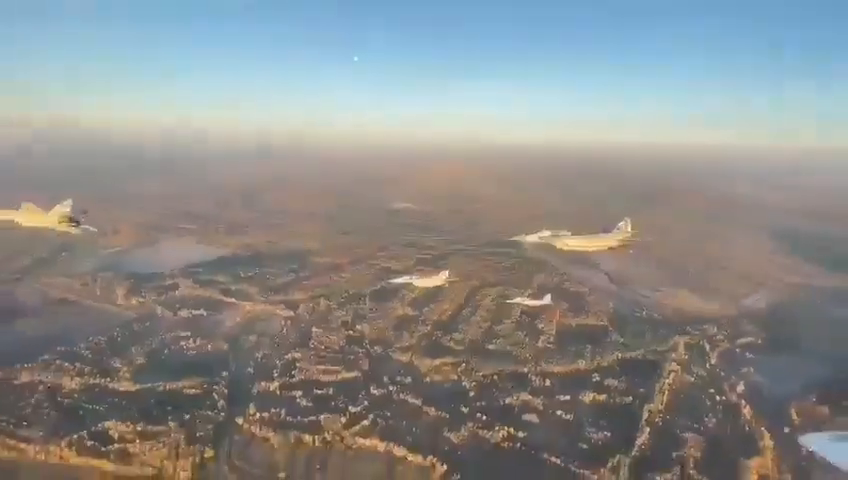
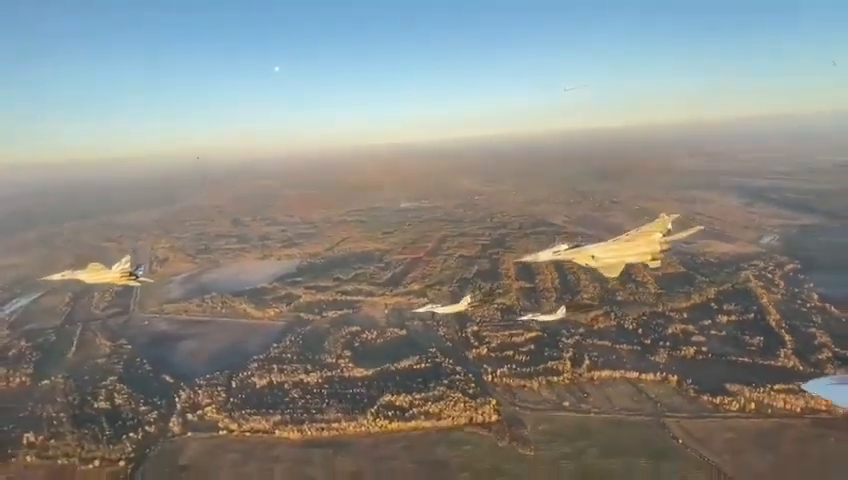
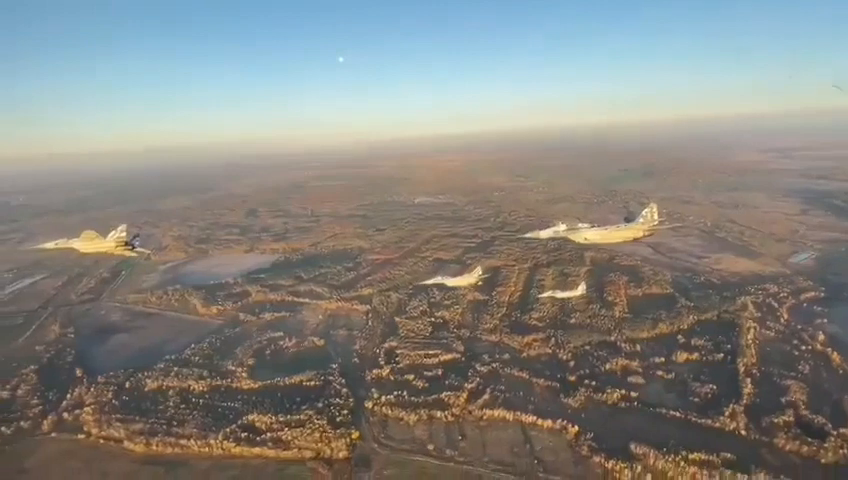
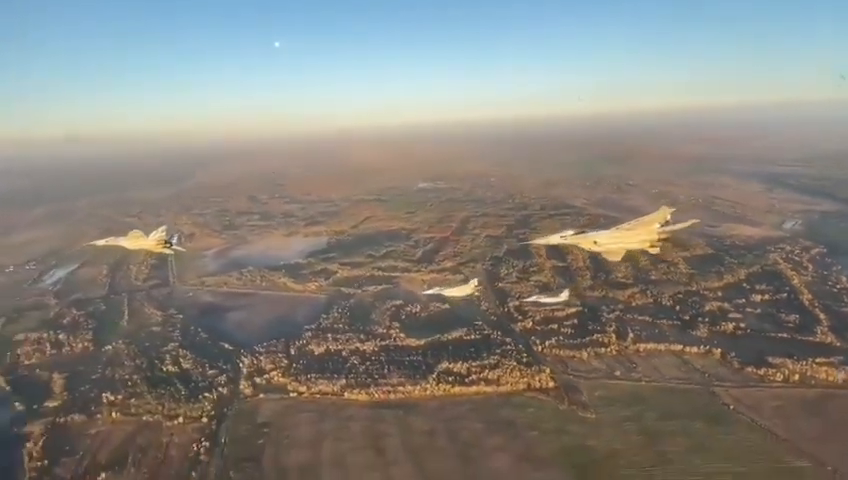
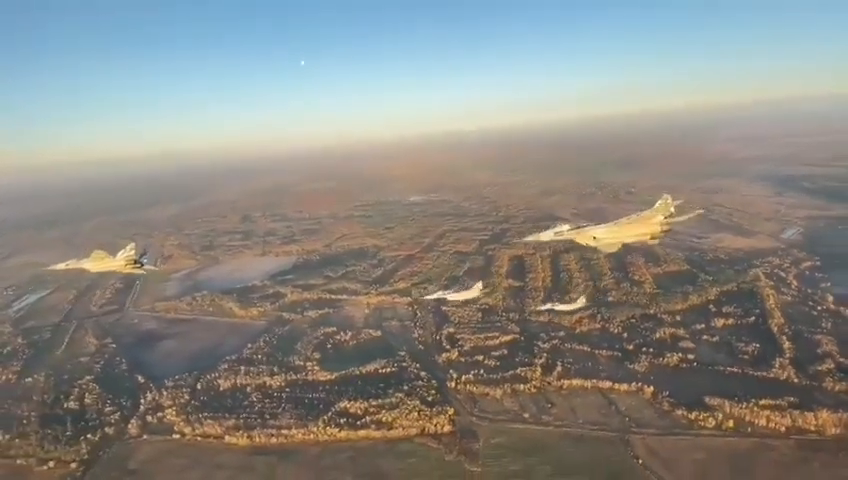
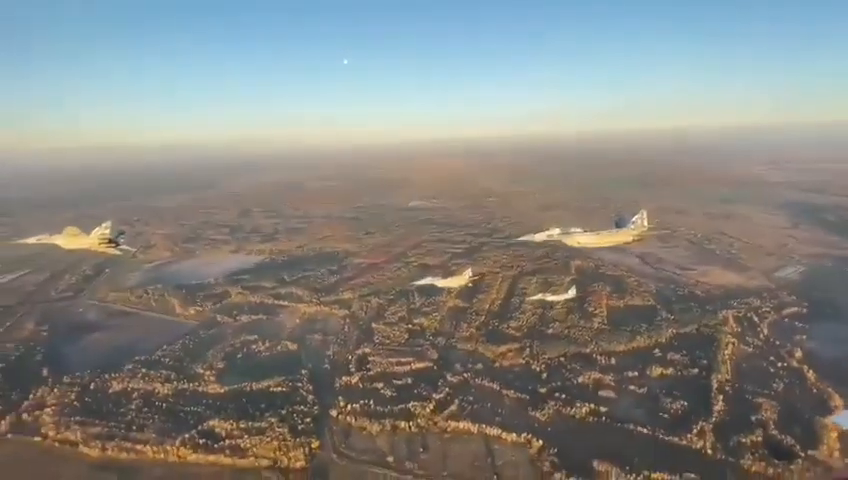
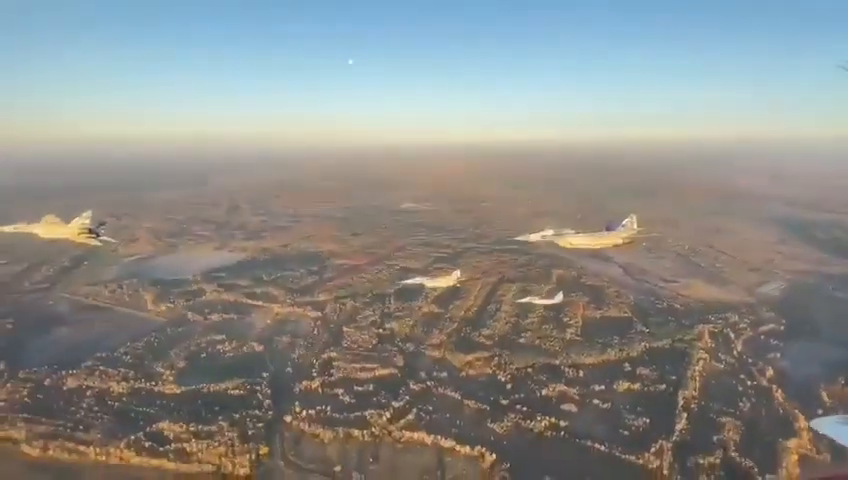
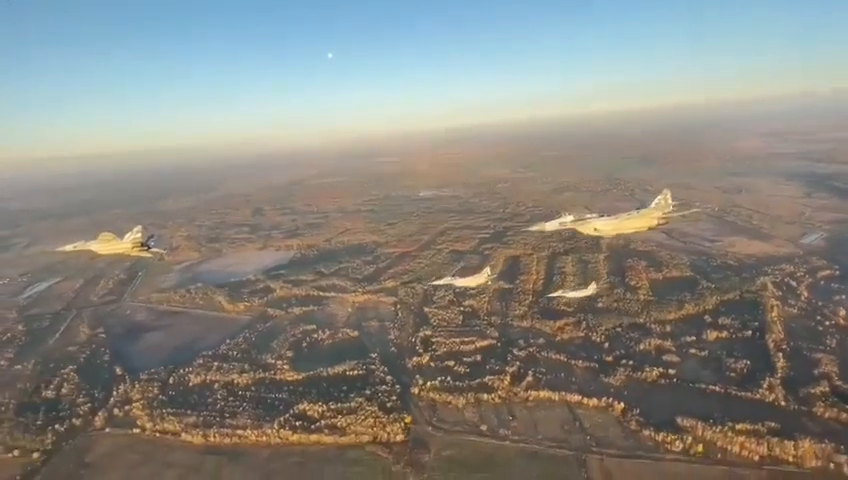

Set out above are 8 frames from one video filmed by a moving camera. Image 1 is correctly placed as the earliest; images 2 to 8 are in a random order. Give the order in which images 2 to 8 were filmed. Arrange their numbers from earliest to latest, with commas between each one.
7, 6, 3, 8, 5, 2, 4
